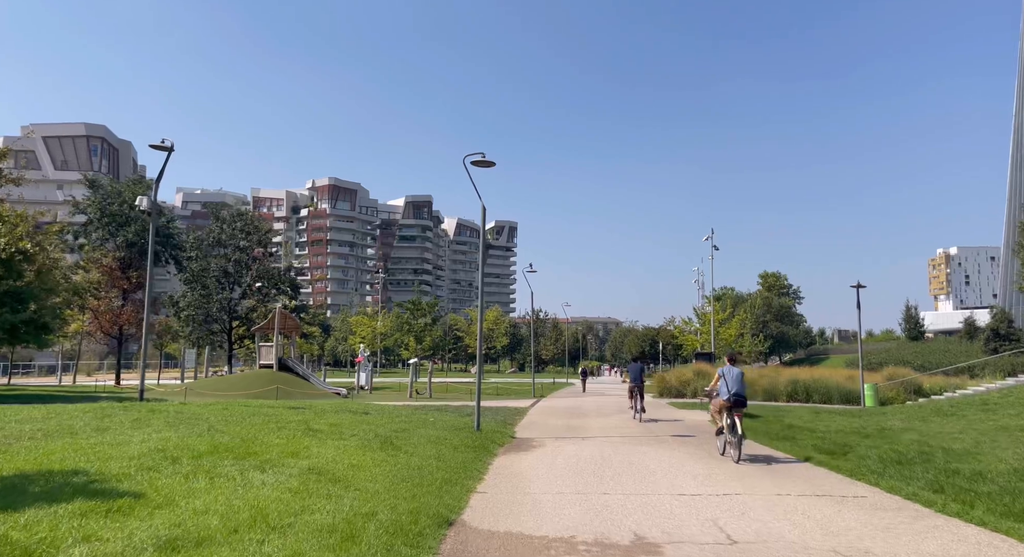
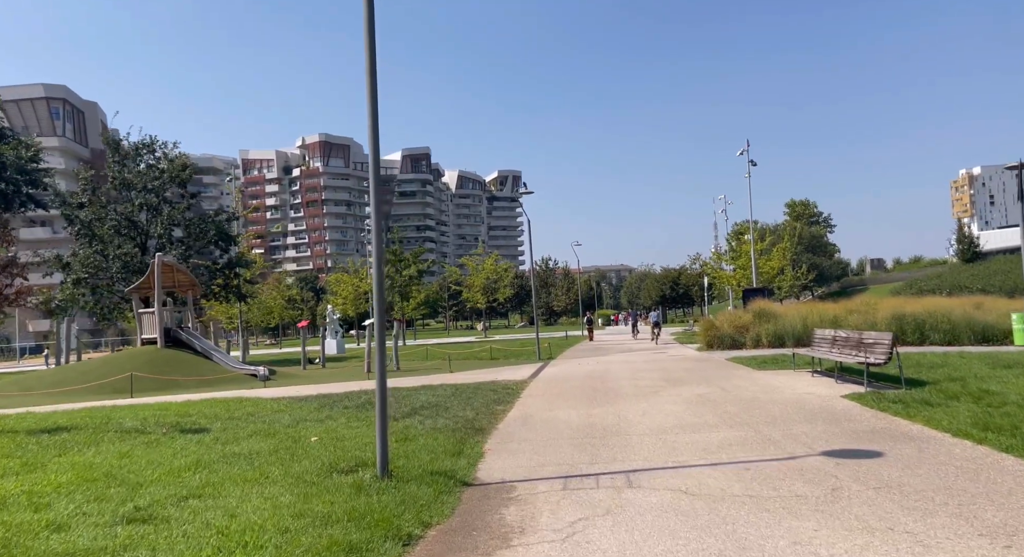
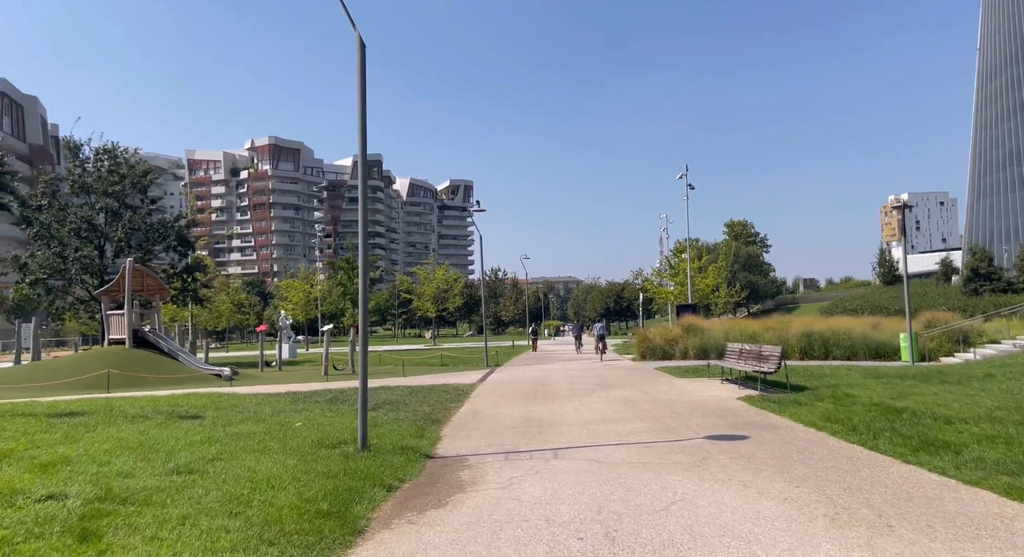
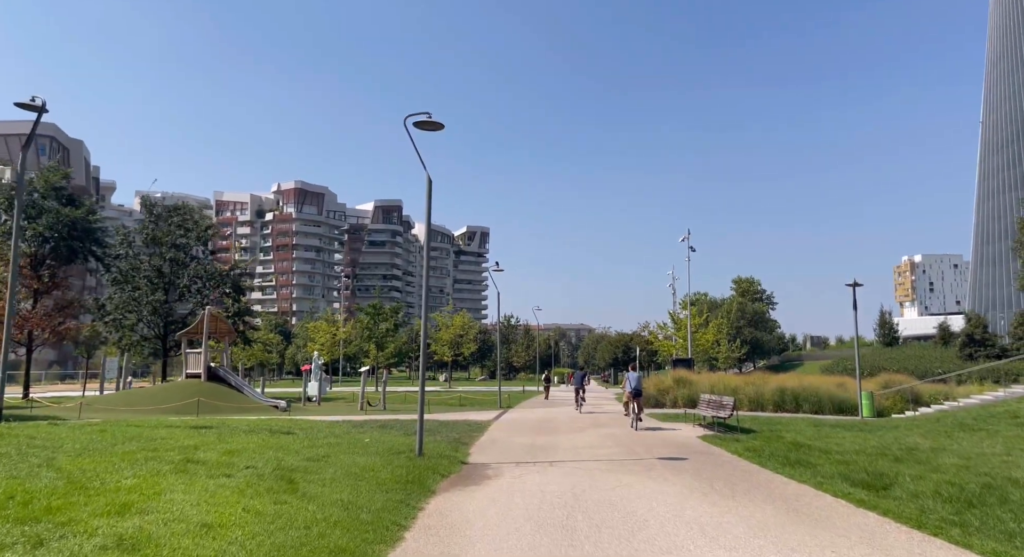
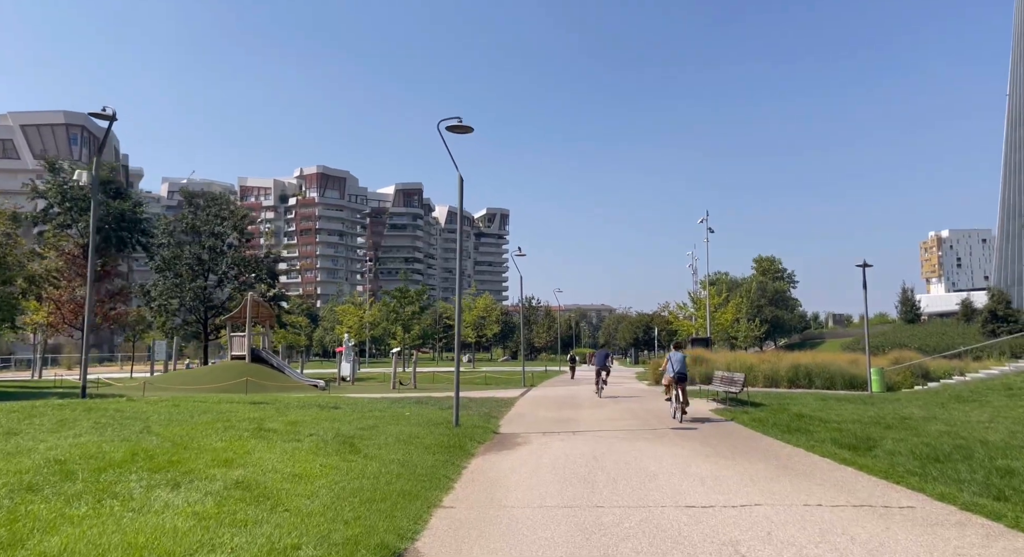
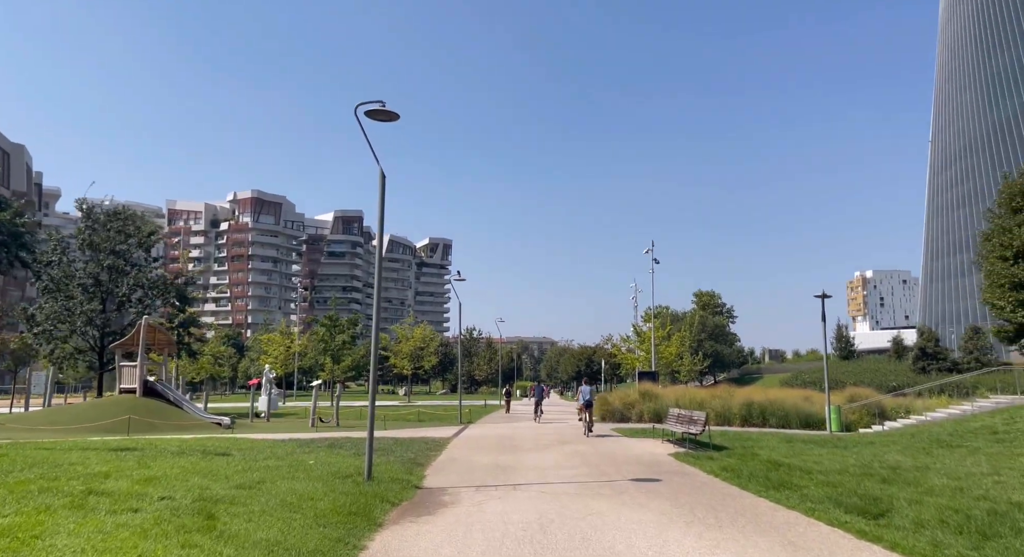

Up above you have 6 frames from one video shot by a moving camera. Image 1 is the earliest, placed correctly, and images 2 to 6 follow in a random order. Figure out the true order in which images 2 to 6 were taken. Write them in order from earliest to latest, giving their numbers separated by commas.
5, 4, 6, 3, 2
